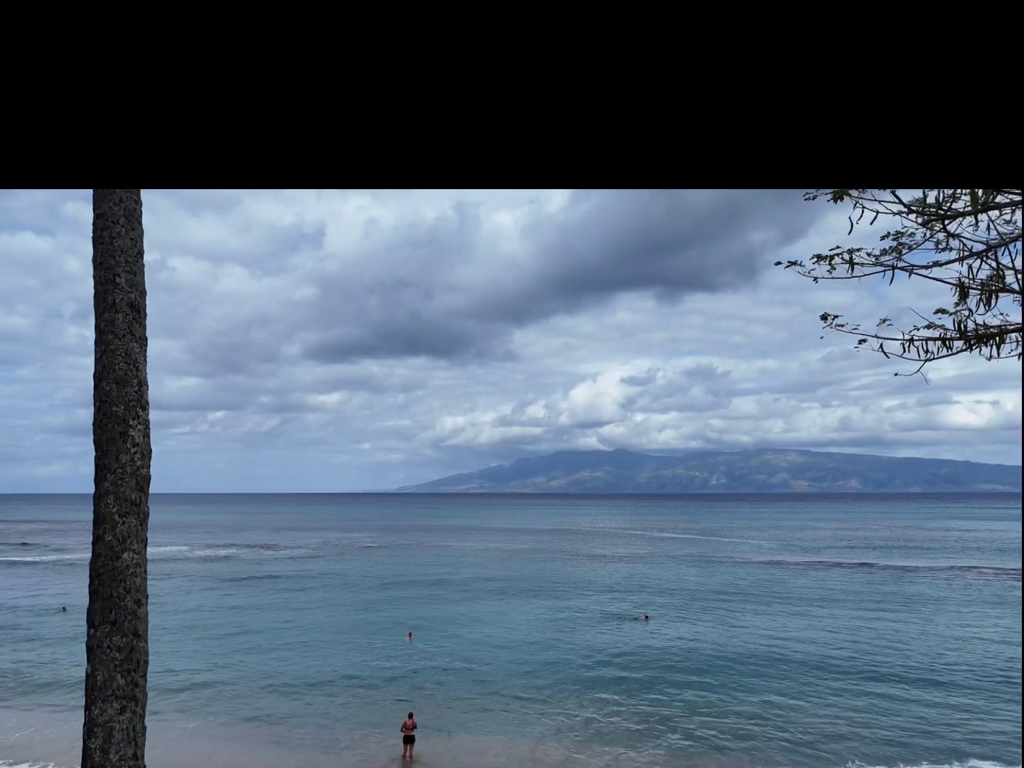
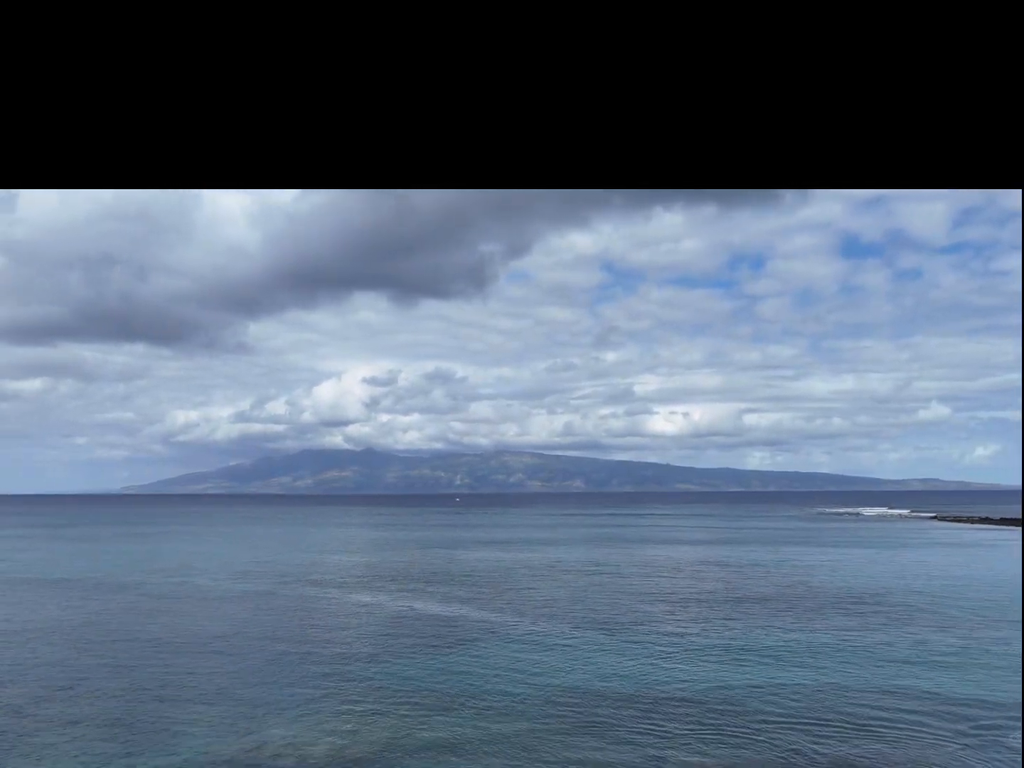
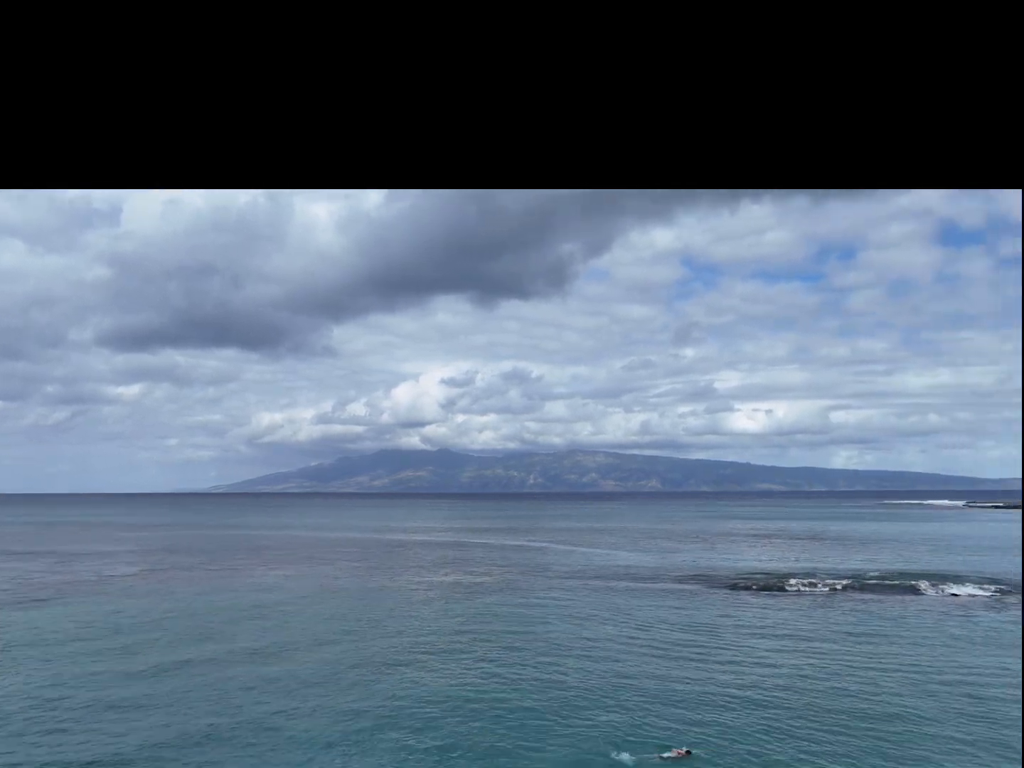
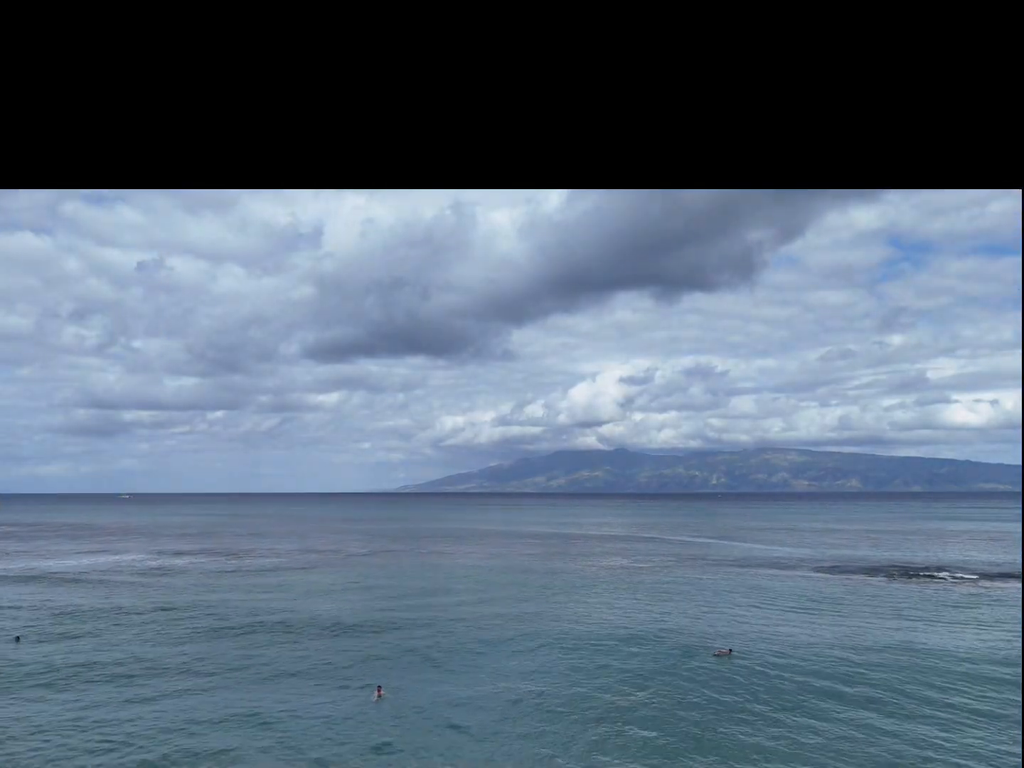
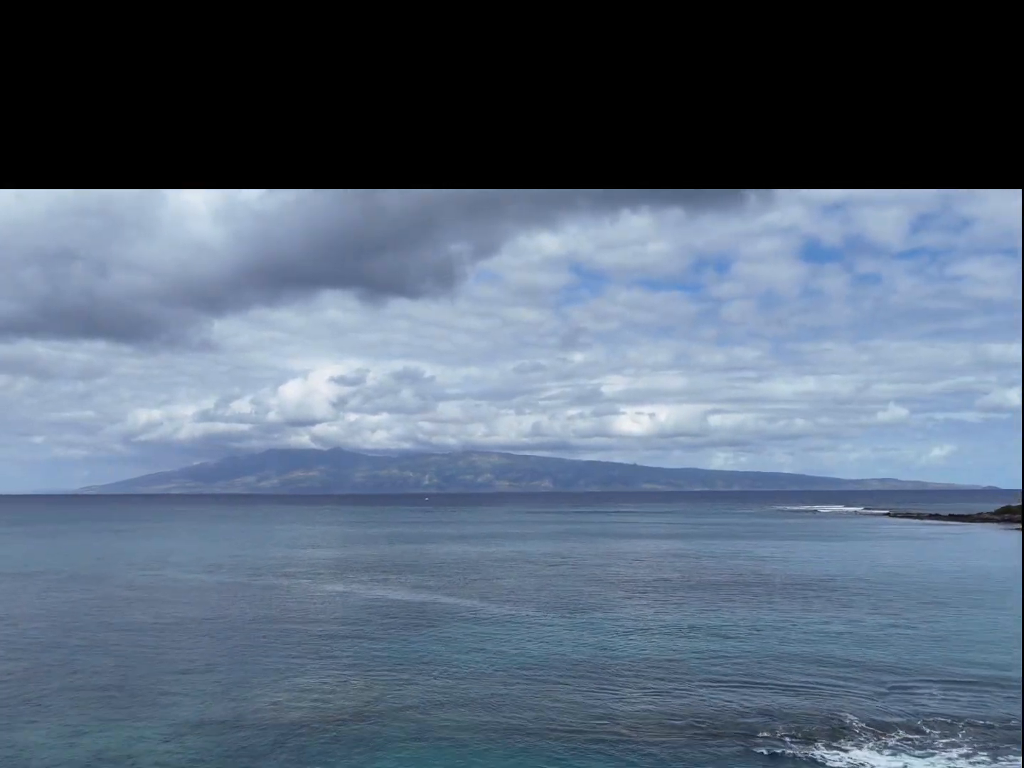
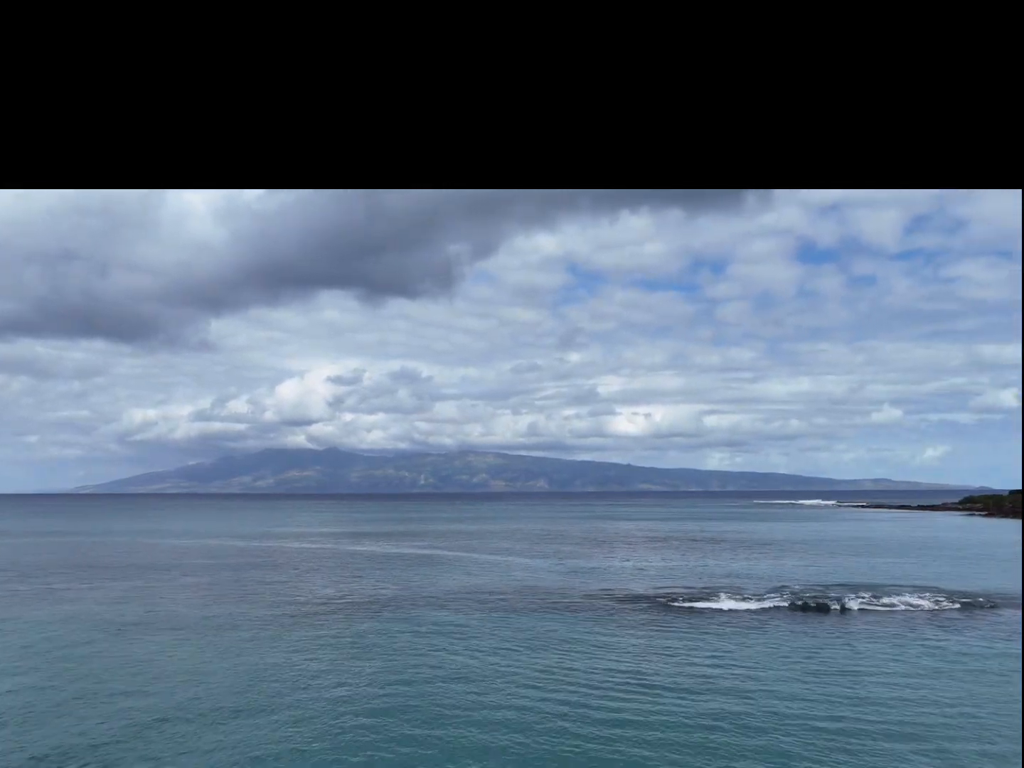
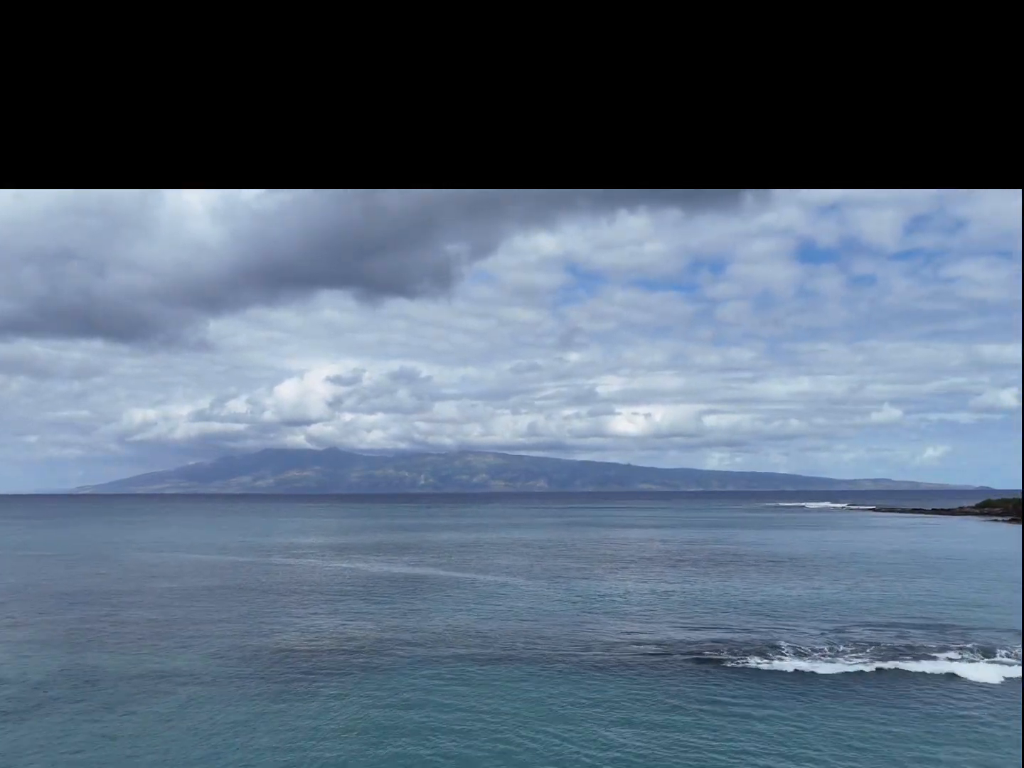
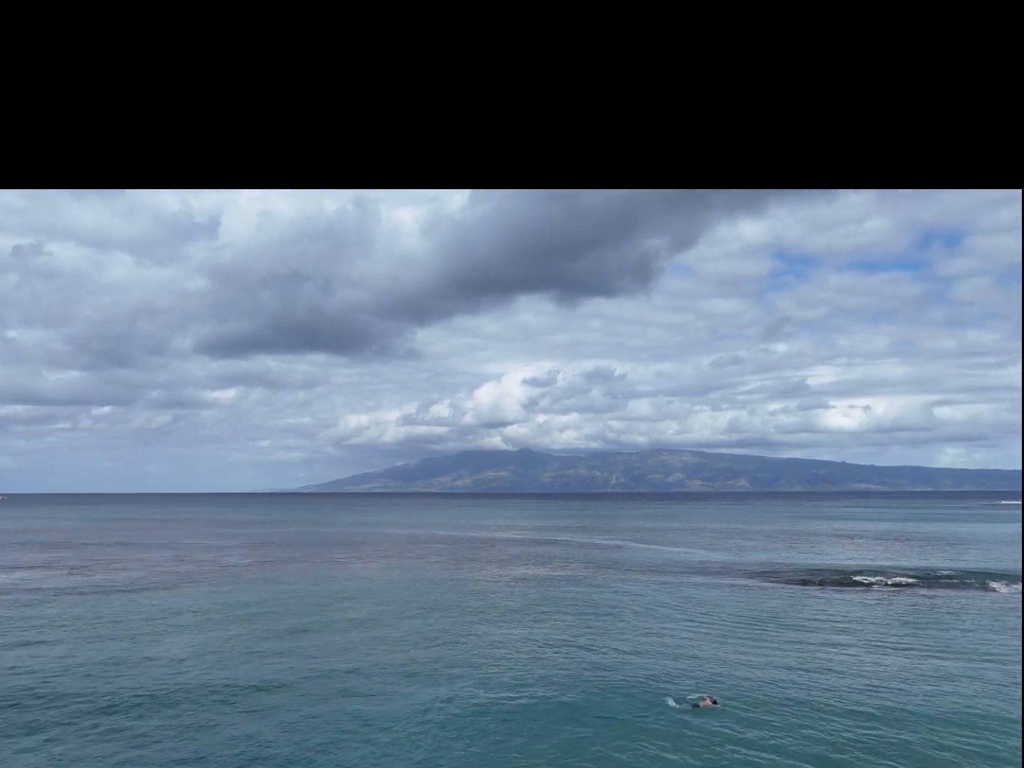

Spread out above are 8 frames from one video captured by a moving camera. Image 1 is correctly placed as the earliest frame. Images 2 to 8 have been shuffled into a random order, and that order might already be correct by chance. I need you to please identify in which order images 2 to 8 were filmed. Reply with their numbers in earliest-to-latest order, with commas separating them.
4, 8, 3, 6, 7, 5, 2
